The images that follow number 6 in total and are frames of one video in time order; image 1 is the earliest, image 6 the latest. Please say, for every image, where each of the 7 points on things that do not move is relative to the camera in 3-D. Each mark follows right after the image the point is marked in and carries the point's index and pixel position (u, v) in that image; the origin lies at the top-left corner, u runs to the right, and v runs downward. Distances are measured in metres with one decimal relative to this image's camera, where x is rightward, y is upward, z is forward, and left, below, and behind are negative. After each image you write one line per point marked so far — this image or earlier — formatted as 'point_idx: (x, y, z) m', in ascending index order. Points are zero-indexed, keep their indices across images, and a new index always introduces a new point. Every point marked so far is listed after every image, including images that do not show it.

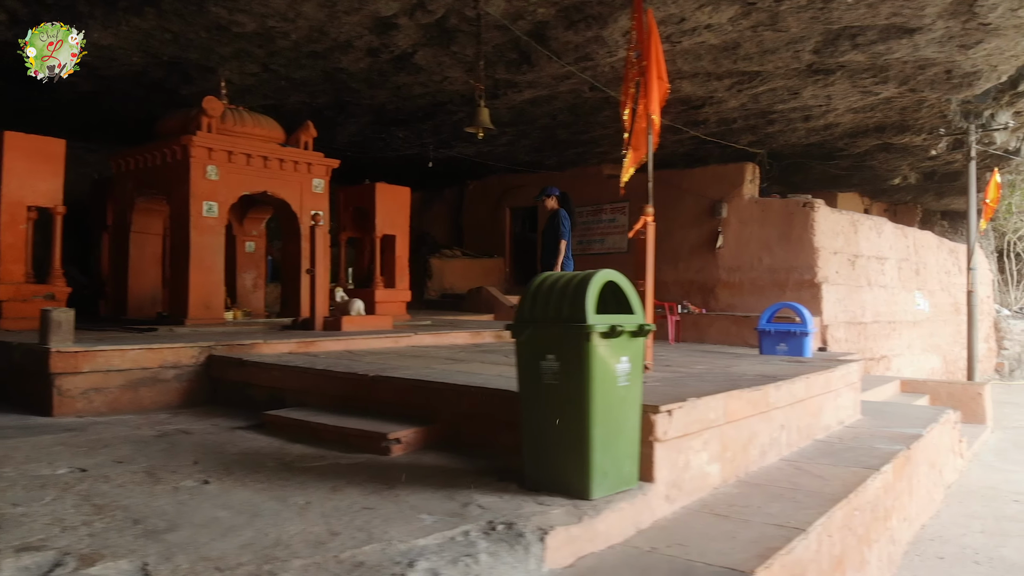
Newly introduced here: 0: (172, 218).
0: (-2.6, +0.5, +7.4) m
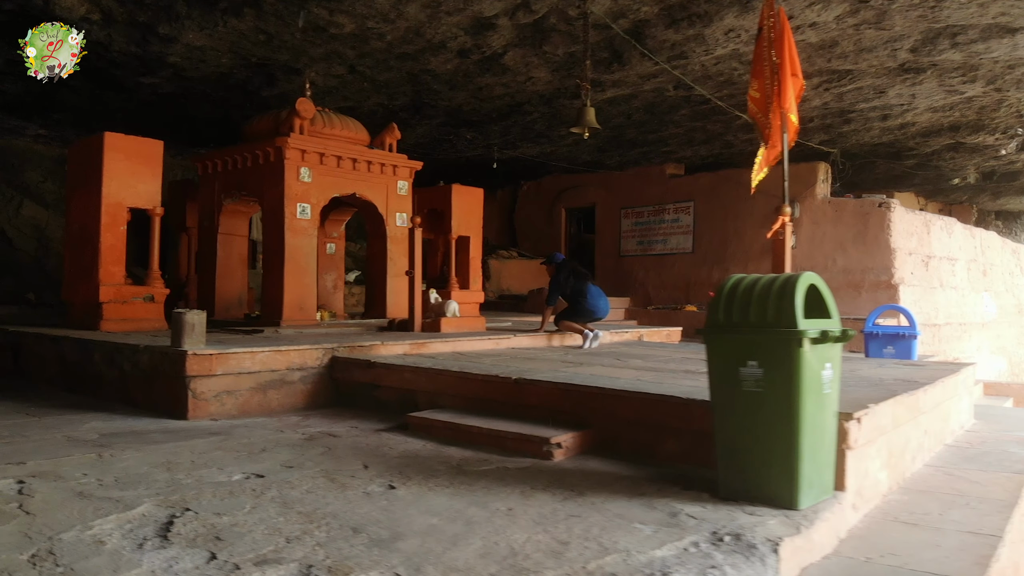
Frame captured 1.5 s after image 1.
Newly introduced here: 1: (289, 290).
0: (-1.9, +0.5, +7.4) m
1: (-1.7, 0.0, +7.2) m
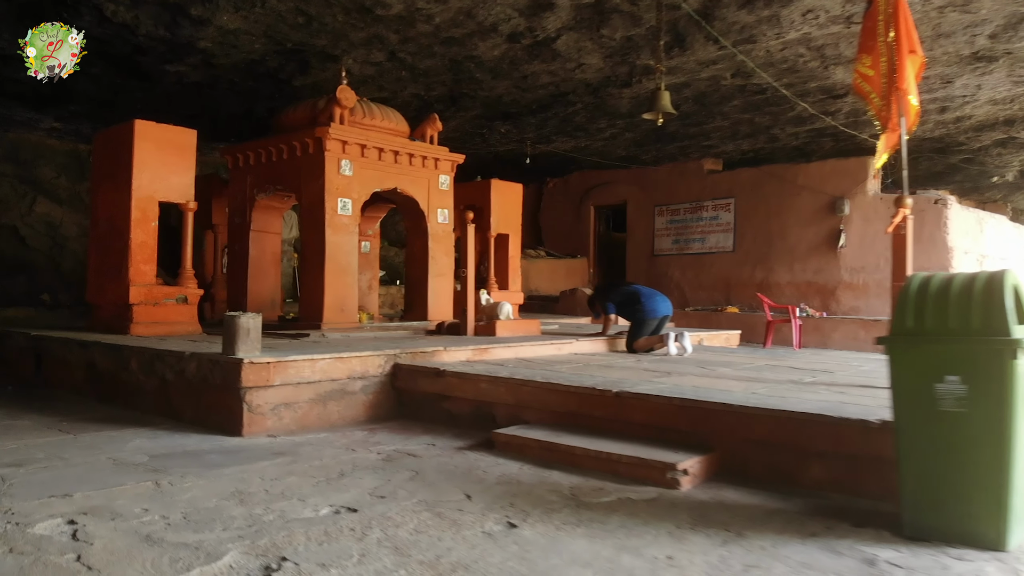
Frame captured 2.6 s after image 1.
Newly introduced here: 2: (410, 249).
0: (-1.5, +0.5, +6.9) m
1: (-1.3, 0.0, +6.7) m
2: (-0.8, +0.3, +7.9) m
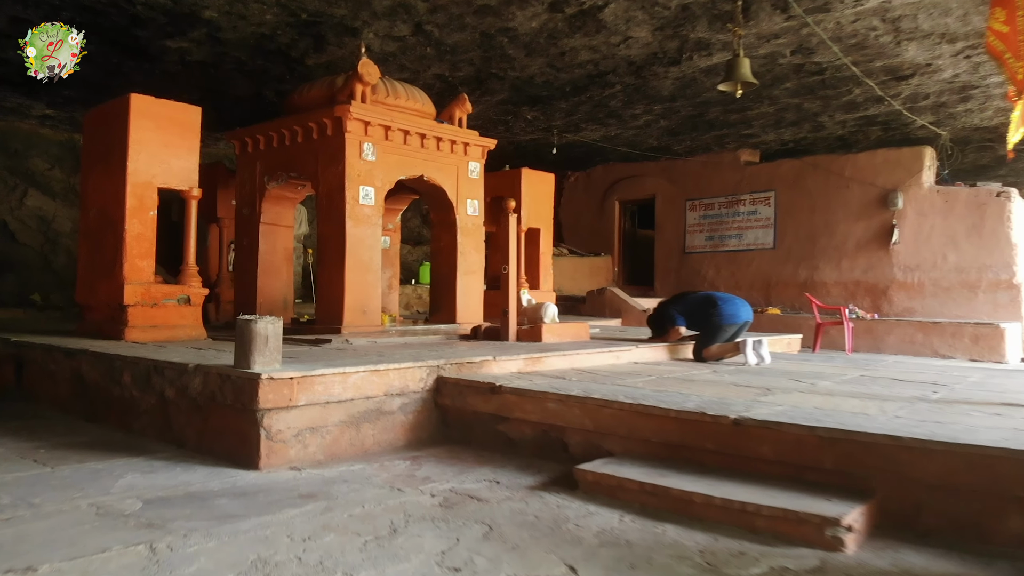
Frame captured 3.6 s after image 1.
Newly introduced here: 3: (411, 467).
0: (-1.2, +0.5, +6.2) m
1: (-1.0, 0.0, +6.0) m
2: (-0.6, +0.3, +7.2) m
3: (-0.4, -0.6, +3.4) m
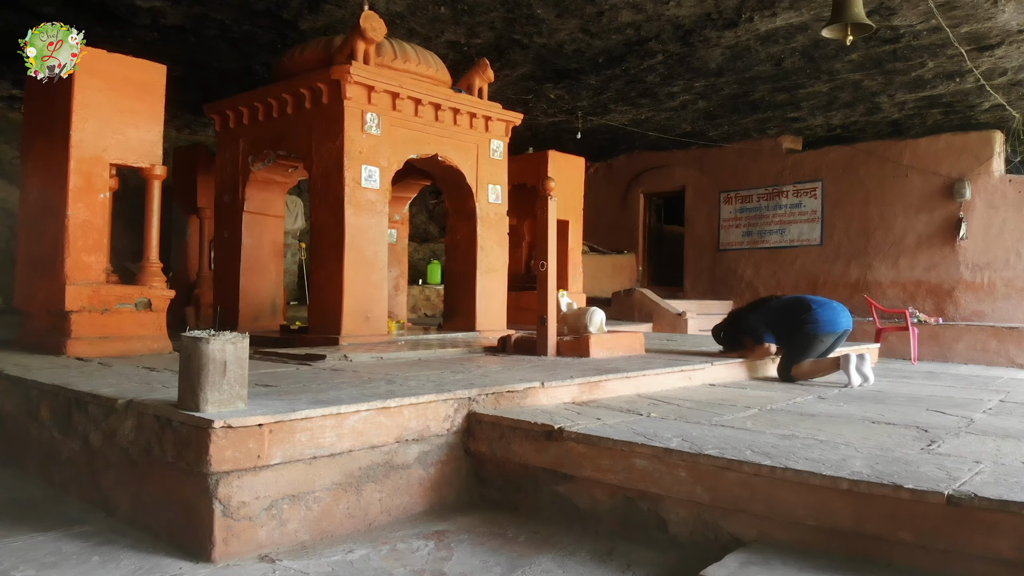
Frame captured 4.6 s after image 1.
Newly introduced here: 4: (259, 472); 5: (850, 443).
0: (-1.0, +0.5, +5.1) m
1: (-0.8, 0.0, +4.9) m
2: (-0.4, +0.3, +6.1) m
3: (-0.2, -0.6, +2.3) m
4: (-0.6, -0.4, +2.2) m
5: (+0.9, -0.4, +2.5) m
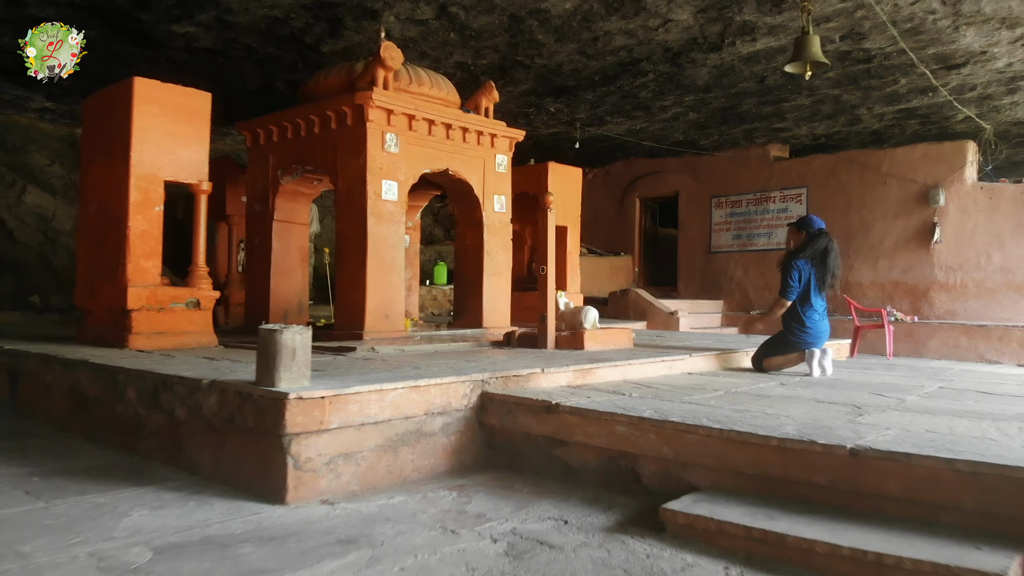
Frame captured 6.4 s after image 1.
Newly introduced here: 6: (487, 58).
0: (-1.0, +0.5, +5.7) m
1: (-0.8, 0.0, +5.5) m
2: (-0.4, +0.3, +6.7) m
3: (-0.2, -0.6, +2.9) m
4: (-0.6, -0.4, +2.8) m
5: (+0.9, -0.4, +3.1) m
6: (-0.2, +1.8, +7.4) m
